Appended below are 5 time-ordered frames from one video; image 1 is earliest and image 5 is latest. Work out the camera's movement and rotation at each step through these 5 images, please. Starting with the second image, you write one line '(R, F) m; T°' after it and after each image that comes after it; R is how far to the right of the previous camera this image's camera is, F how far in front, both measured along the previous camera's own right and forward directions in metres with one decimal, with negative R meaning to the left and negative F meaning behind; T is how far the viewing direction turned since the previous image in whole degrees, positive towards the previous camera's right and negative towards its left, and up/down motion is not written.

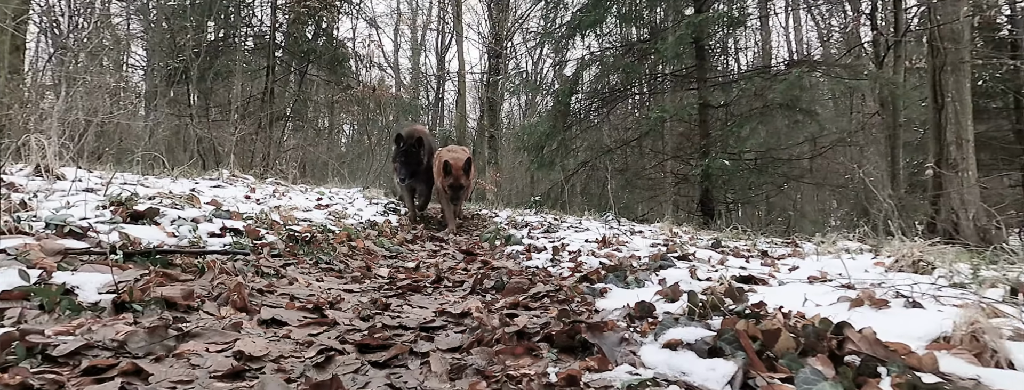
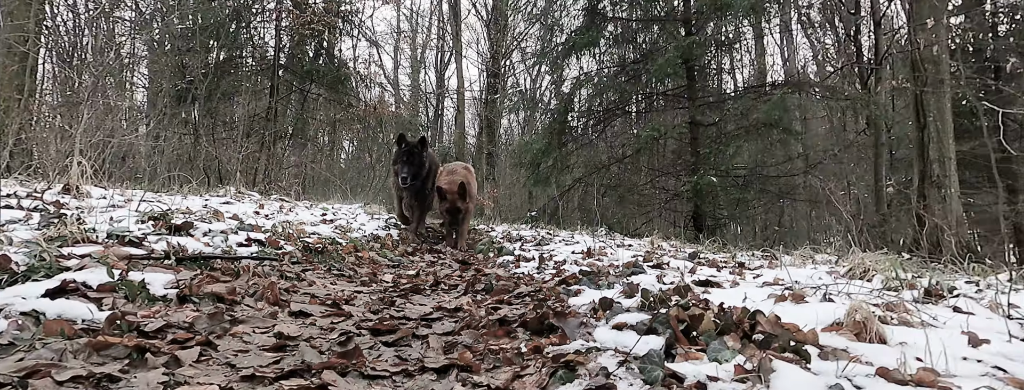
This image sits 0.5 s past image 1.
(0.0, -0.3) m; 0°
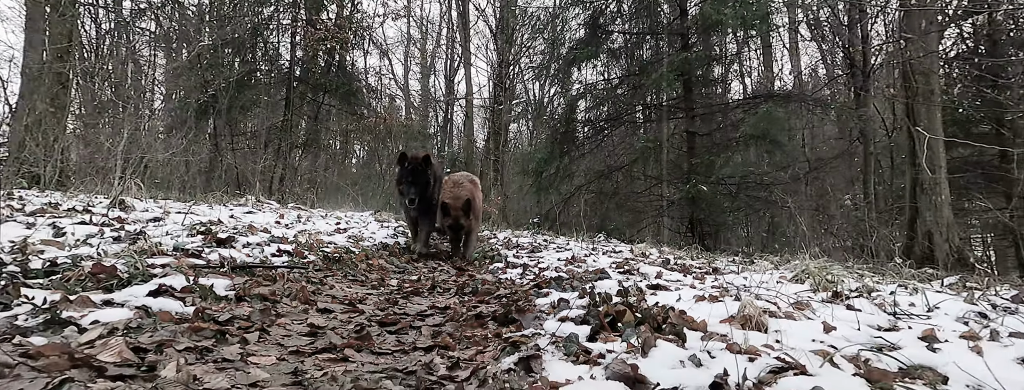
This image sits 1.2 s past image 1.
(+0.1, -0.5) m; -1°
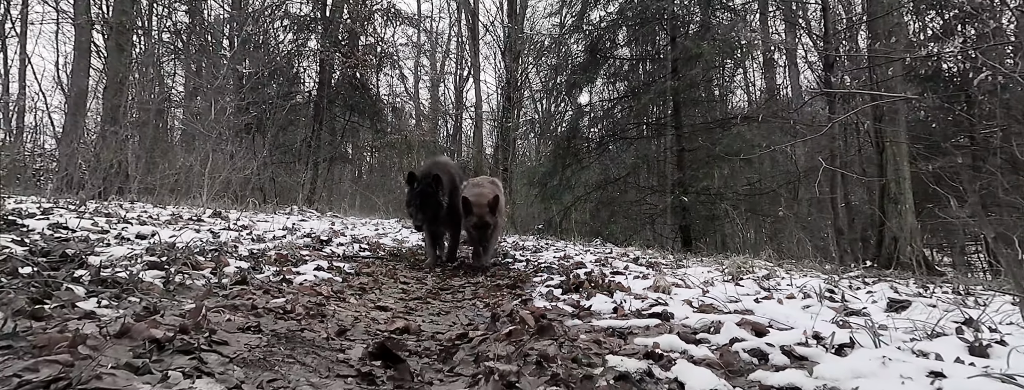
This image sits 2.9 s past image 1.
(0.0, -1.3) m; -1°
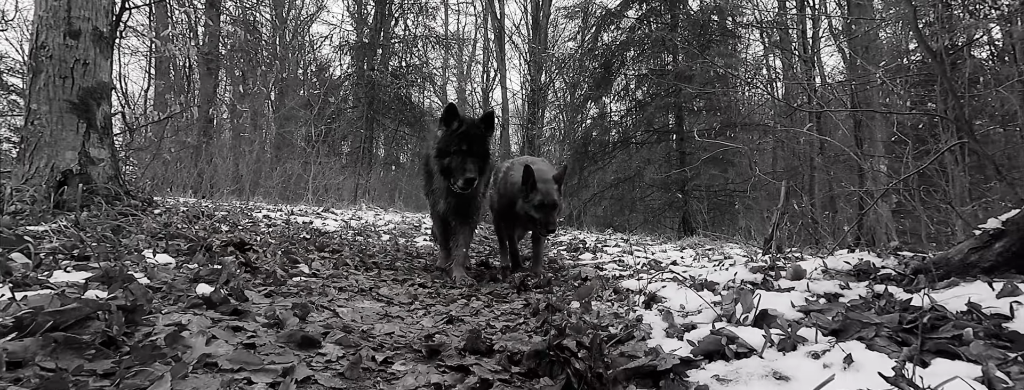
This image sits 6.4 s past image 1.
(0.0, -2.1) m; -2°
